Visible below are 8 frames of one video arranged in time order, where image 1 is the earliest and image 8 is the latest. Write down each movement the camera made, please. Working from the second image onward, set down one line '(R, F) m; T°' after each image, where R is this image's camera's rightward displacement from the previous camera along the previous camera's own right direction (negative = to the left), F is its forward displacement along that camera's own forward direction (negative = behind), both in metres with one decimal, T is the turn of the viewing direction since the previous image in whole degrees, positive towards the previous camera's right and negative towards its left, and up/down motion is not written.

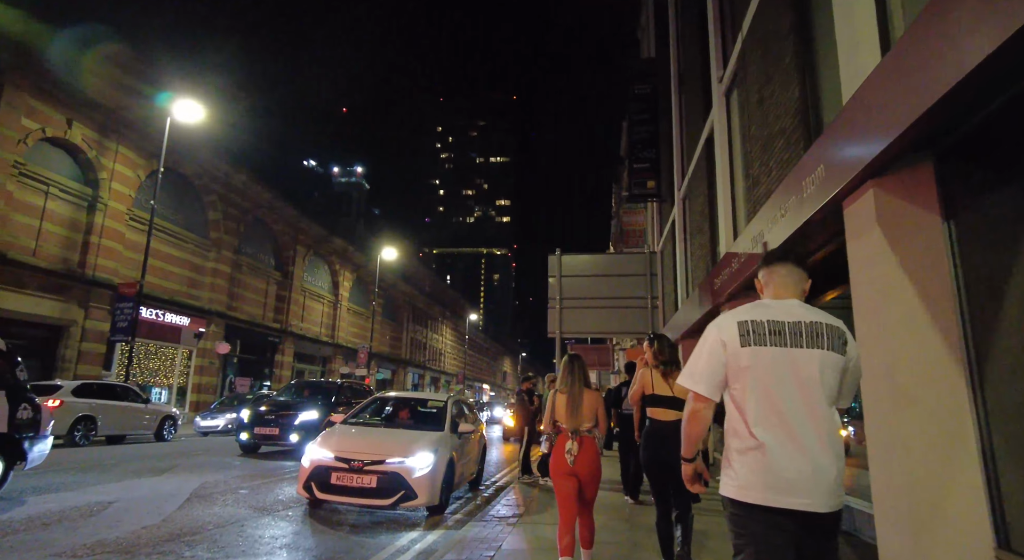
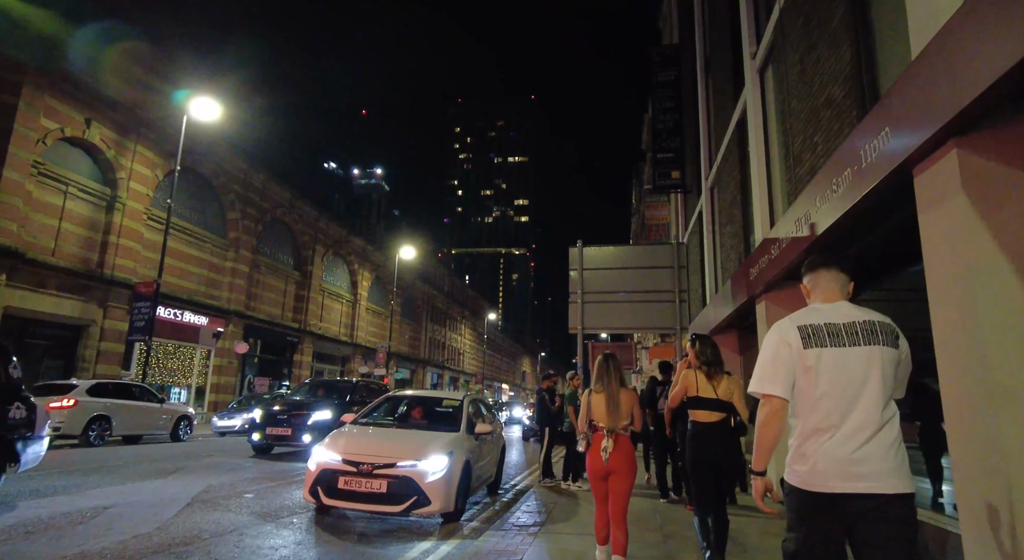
(0.0, +0.5) m; -2°
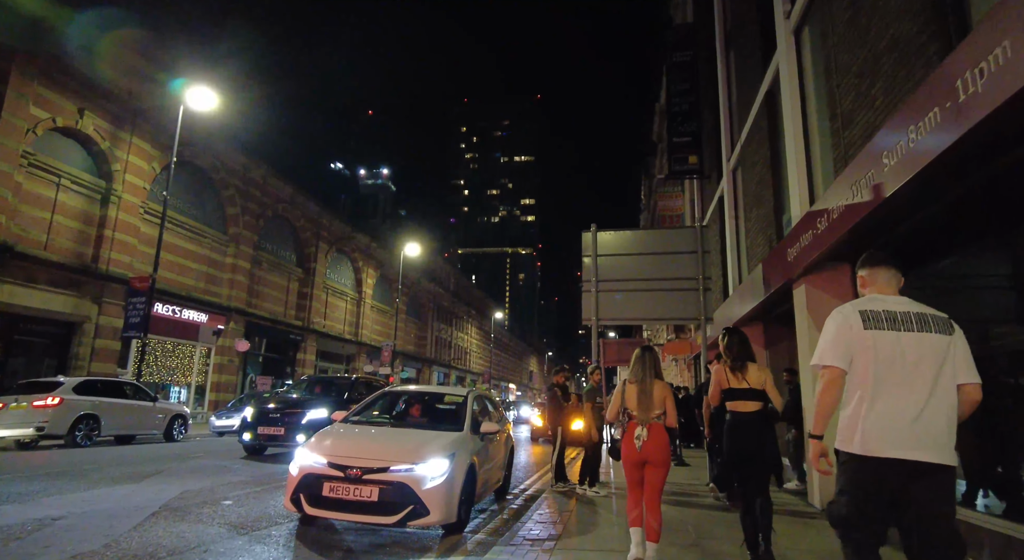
(0.0, +0.9) m; -1°
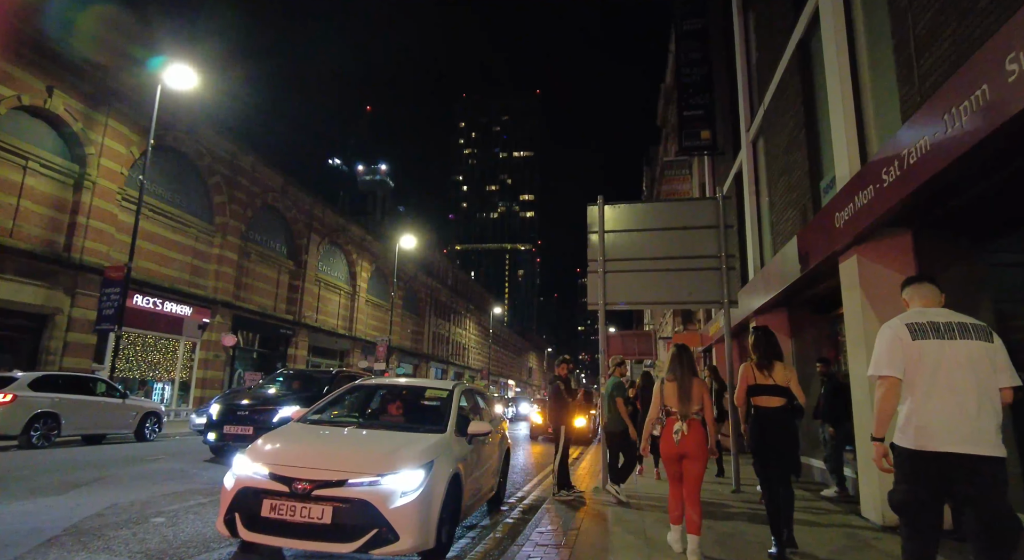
(+0.1, +1.2) m; 0°
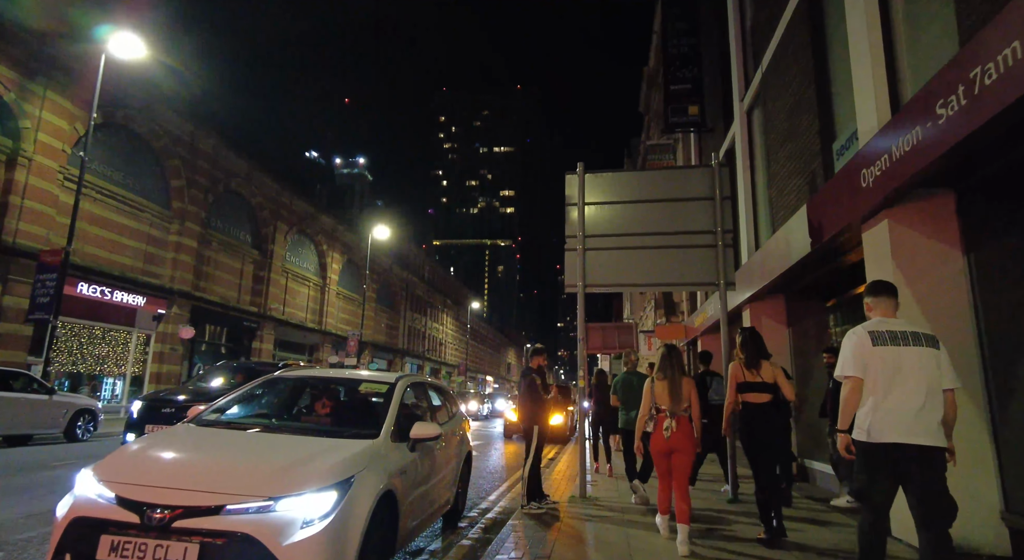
(+0.2, +1.2) m; +2°
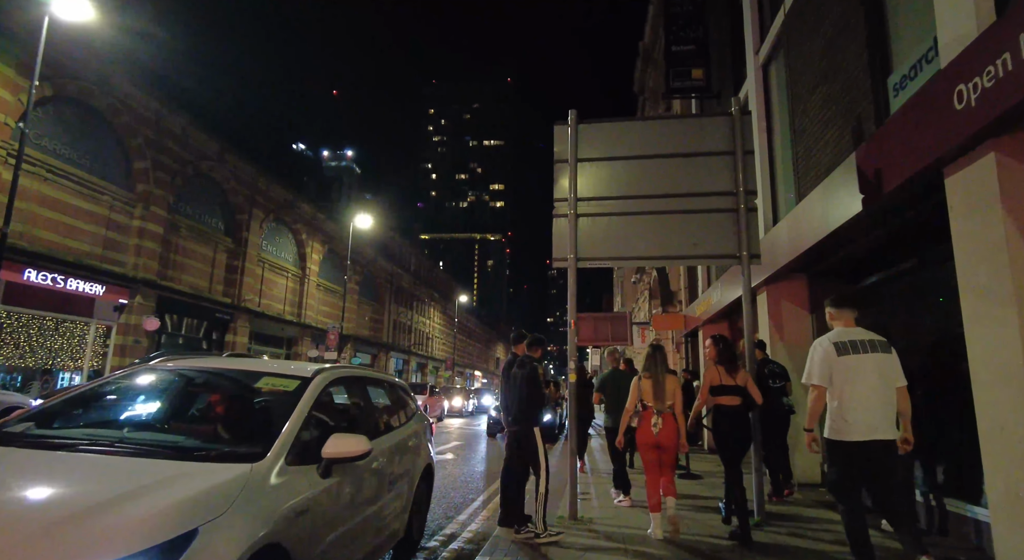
(+0.2, +1.5) m; +1°
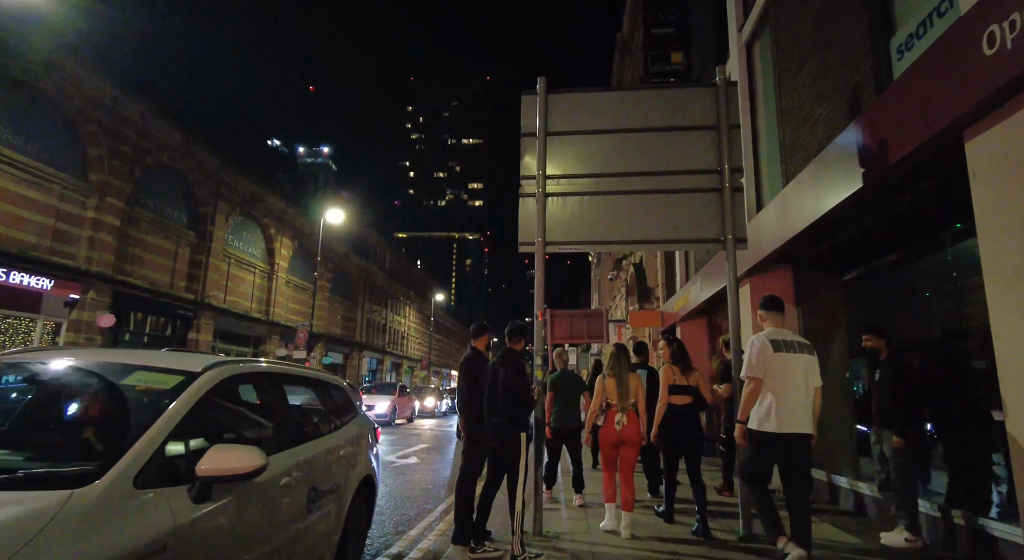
(+0.2, +0.7) m; +2°
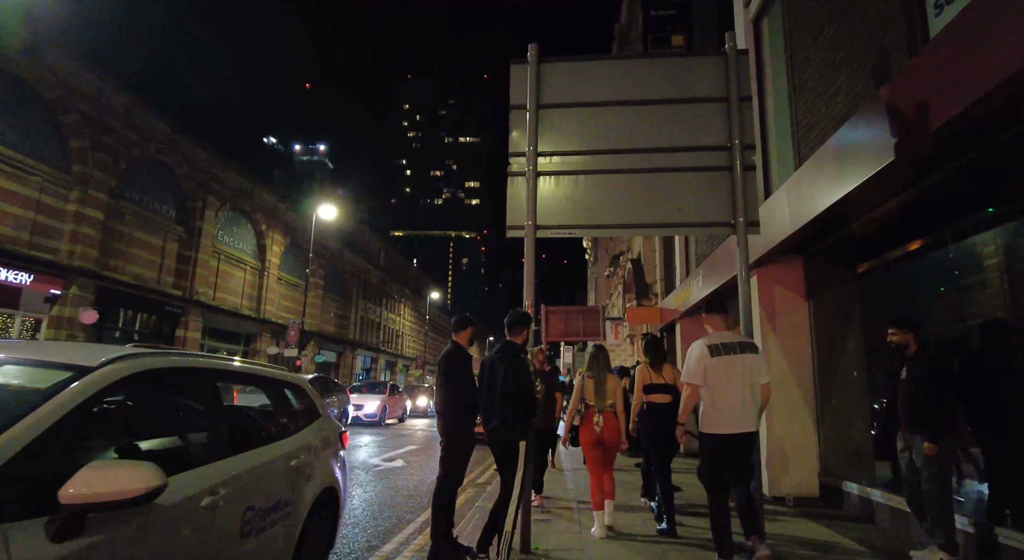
(+0.1, +0.6) m; 0°
